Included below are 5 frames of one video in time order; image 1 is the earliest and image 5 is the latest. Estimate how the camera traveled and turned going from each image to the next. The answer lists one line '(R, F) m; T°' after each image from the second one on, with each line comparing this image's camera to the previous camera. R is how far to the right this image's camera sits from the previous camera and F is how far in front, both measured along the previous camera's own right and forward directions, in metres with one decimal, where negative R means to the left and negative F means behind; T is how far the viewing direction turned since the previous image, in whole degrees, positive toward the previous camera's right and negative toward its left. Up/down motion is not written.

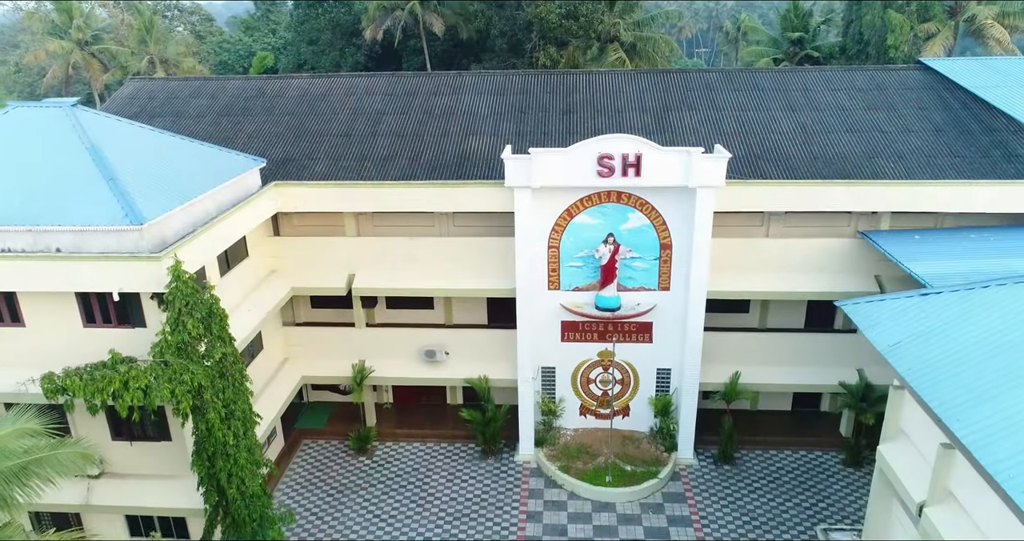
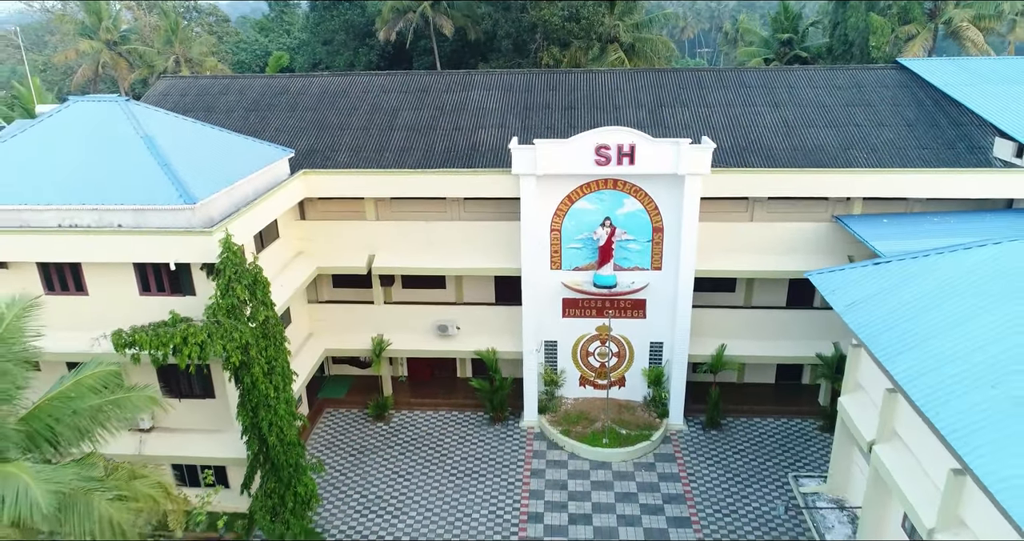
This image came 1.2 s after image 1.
(-0.1, -1.7) m; 0°
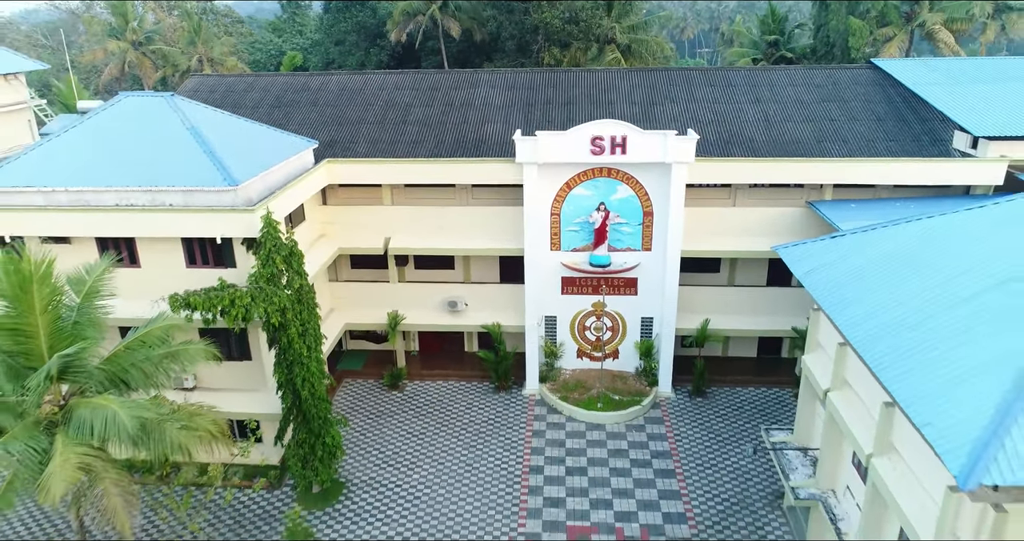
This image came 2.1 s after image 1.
(-0.1, -1.9) m; 0°
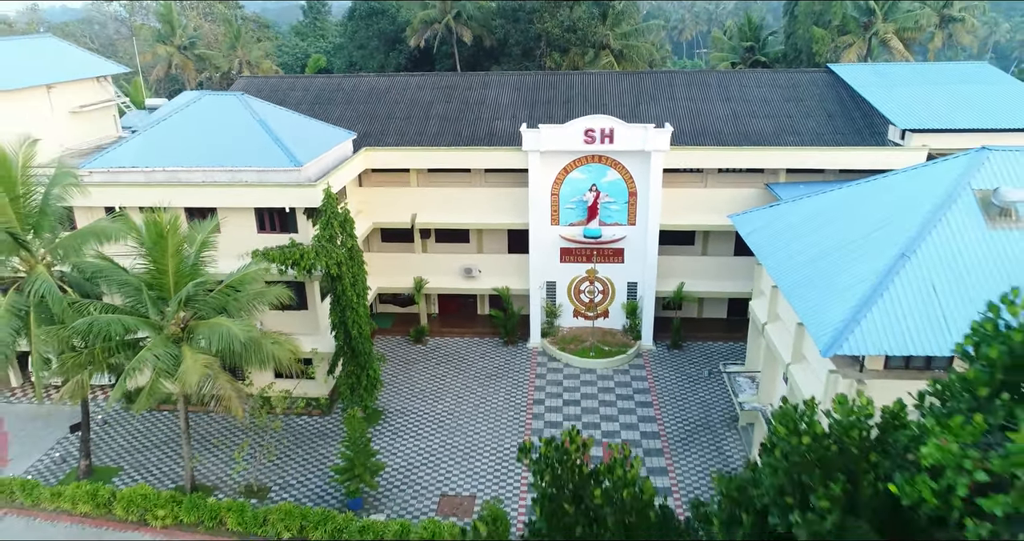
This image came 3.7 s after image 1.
(-0.2, -4.1) m; 0°
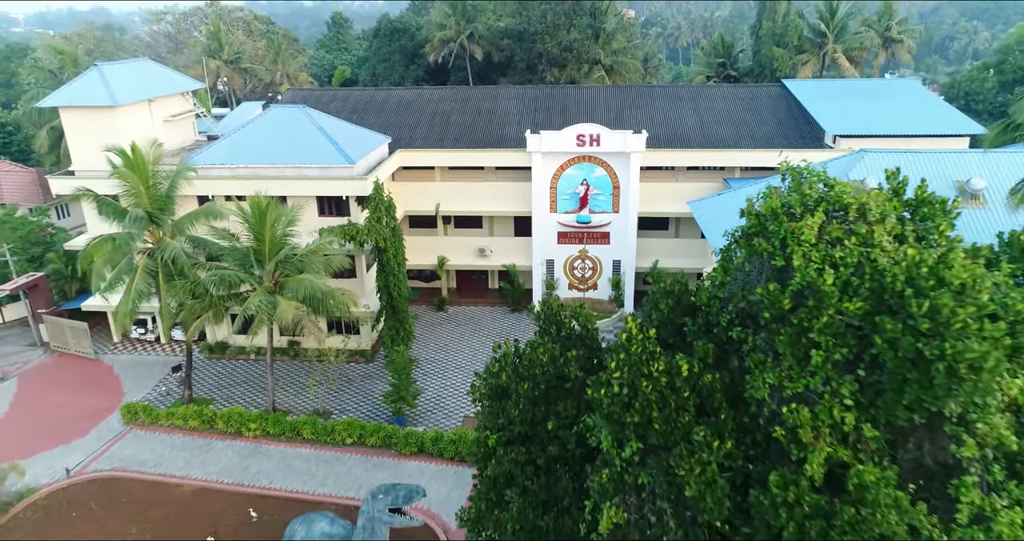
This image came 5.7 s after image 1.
(-0.2, -5.6) m; 0°
